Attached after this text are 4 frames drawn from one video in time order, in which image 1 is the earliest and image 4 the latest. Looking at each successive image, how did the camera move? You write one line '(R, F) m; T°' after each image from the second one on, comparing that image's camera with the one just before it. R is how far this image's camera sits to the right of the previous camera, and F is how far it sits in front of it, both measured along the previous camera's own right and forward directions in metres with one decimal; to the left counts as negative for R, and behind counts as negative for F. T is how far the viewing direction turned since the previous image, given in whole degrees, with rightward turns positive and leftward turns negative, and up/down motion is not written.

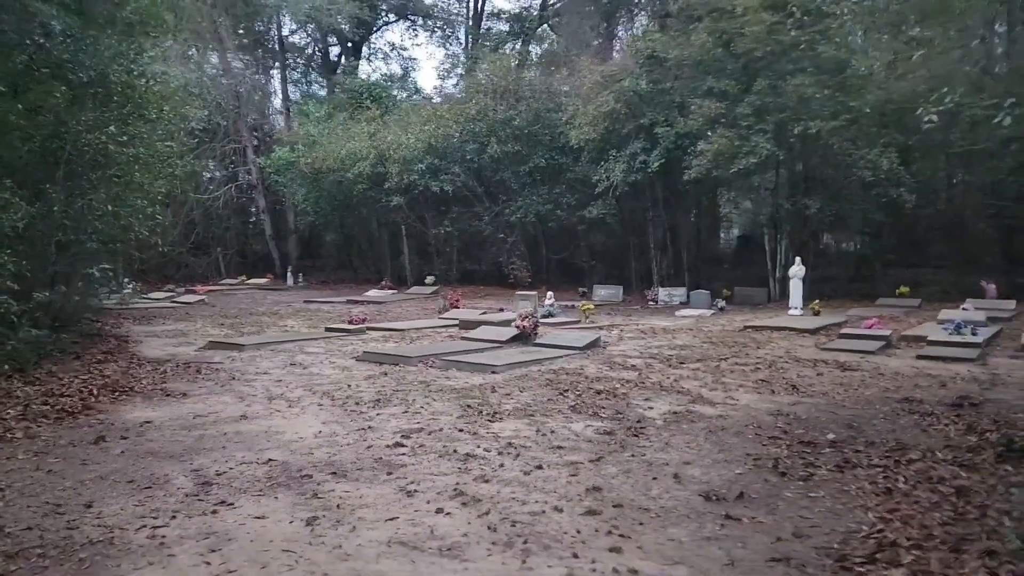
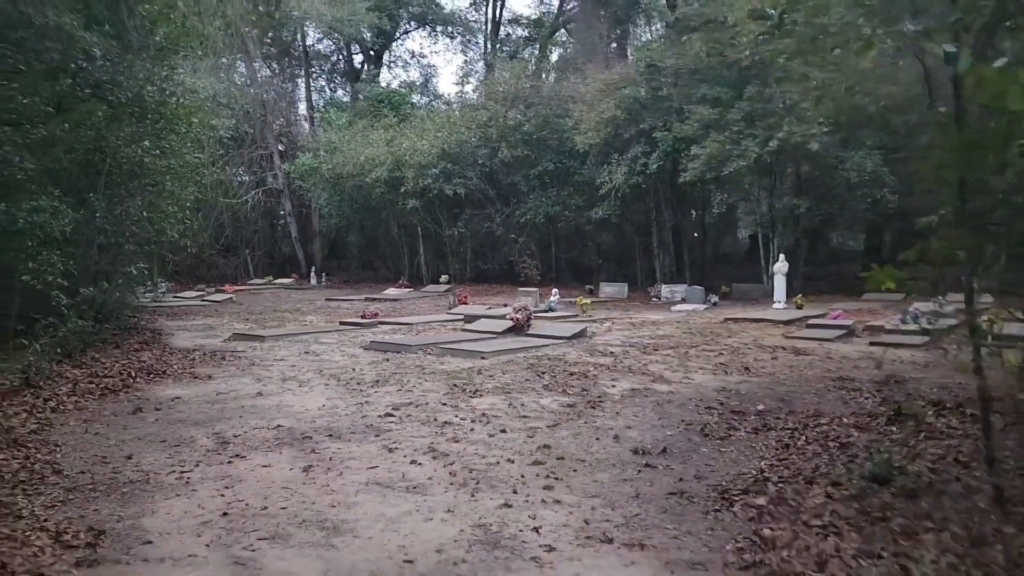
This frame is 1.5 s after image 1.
(+0.4, -0.8) m; -2°
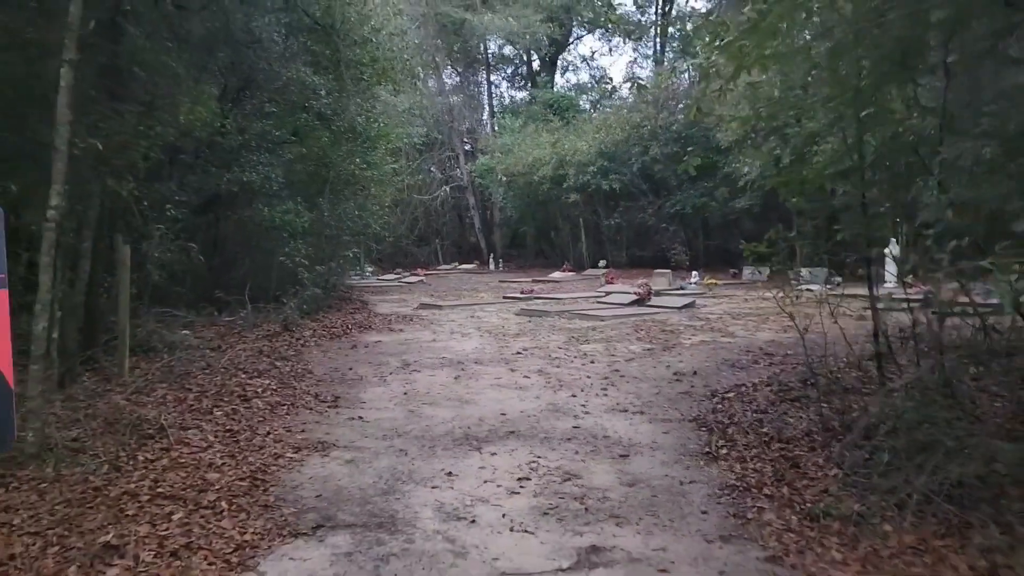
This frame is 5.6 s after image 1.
(+0.9, -2.2) m; -13°
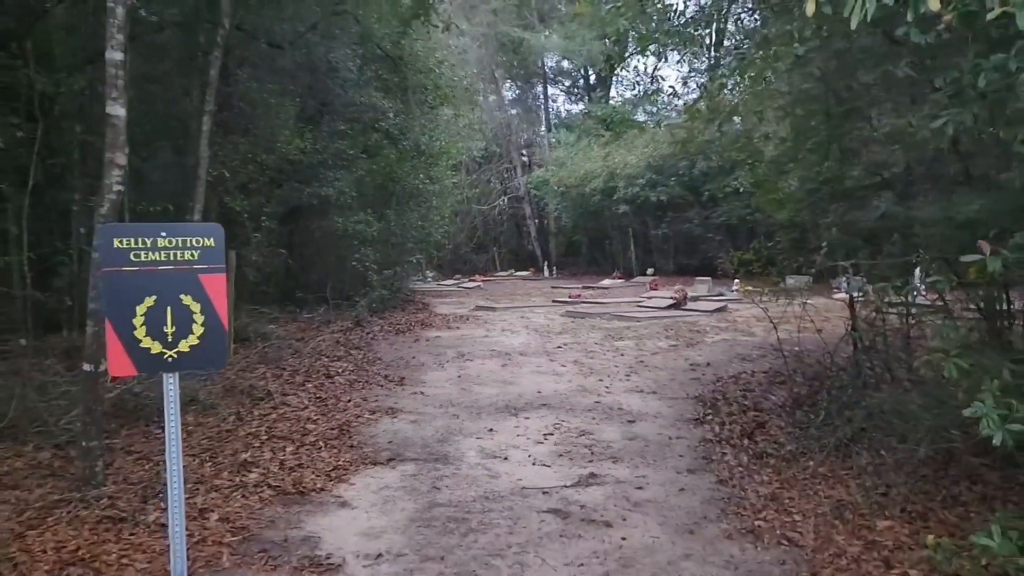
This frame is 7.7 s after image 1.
(+0.2, -1.1) m; -4°
